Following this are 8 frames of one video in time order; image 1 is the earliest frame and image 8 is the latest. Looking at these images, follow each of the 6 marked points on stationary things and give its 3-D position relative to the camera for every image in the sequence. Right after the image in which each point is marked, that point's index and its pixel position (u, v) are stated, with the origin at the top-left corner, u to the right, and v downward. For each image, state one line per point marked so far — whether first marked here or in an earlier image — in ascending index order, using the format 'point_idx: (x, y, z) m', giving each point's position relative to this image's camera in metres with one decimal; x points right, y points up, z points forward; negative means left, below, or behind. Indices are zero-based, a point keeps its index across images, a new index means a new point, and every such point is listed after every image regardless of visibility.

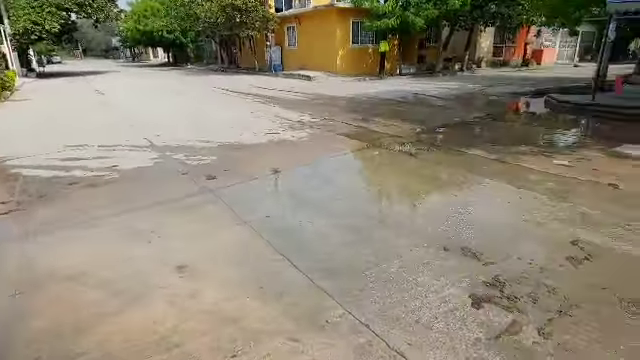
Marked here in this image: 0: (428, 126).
0: (+2.3, +1.1, +8.5) m
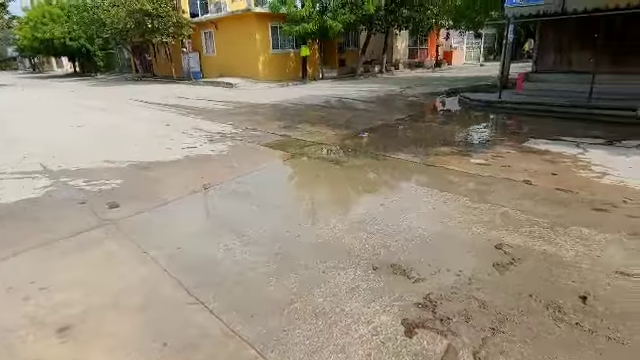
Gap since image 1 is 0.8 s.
0: (+0.7, +1.0, +8.4) m
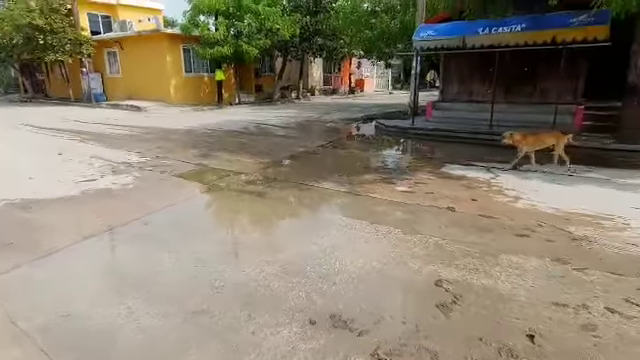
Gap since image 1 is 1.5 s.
0: (-1.0, +0.4, +8.1) m
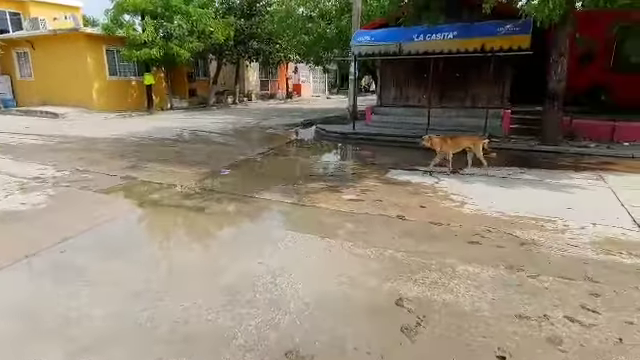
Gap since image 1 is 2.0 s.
0: (-2.1, +0.2, +7.5) m
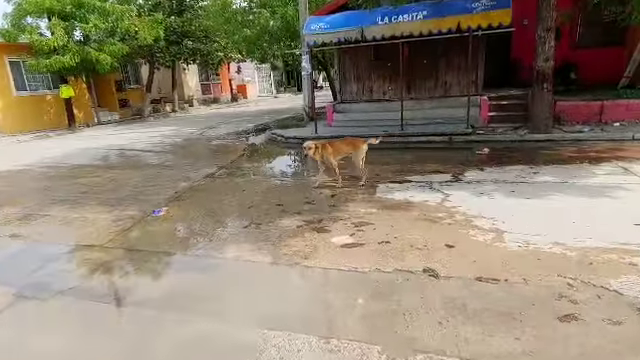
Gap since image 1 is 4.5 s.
0: (-2.5, -0.4, +5.5) m
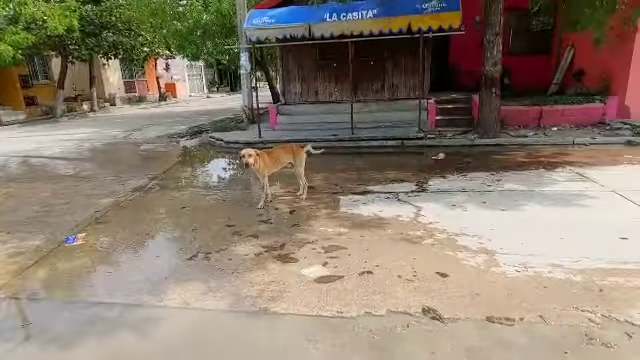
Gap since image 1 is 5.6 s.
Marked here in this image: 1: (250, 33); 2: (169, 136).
0: (-3.0, -0.6, +4.4) m
1: (-1.5, +3.2, +8.7) m
2: (-4.5, +1.3, +11.8) m
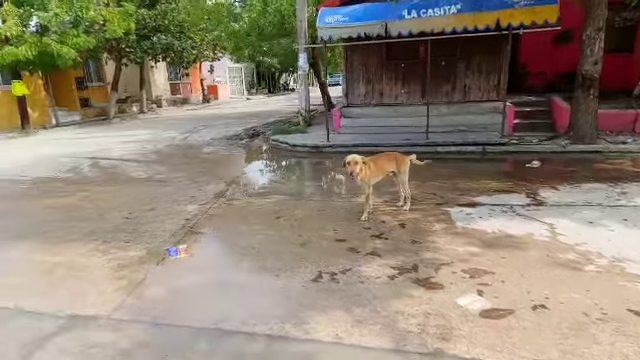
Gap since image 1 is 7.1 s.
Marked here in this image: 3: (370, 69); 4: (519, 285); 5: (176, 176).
0: (-1.8, -0.7, +4.1) m
1: (0.0, +3.1, +8.3) m
2: (-2.7, +1.2, +11.7) m
3: (+1.3, +2.9, +10.4) m
4: (+1.5, -0.8, +3.0) m
5: (-2.6, +0.1, +7.1) m
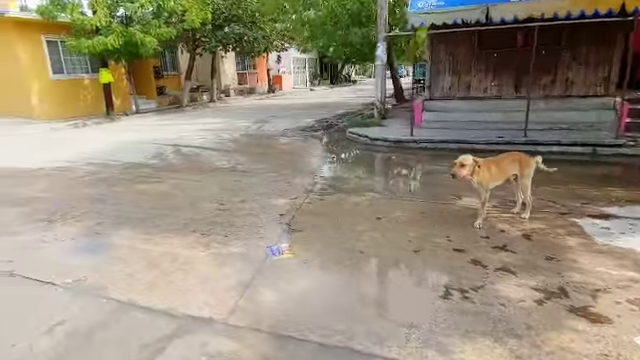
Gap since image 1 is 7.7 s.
0: (-0.7, -0.6, +3.9) m
1: (+1.8, +3.1, +7.8) m
2: (-0.5, +1.5, +11.5) m
3: (+3.3, +2.9, +9.6) m
4: (+2.4, -0.9, +2.4) m
5: (-1.1, +0.2, +7.0) m
